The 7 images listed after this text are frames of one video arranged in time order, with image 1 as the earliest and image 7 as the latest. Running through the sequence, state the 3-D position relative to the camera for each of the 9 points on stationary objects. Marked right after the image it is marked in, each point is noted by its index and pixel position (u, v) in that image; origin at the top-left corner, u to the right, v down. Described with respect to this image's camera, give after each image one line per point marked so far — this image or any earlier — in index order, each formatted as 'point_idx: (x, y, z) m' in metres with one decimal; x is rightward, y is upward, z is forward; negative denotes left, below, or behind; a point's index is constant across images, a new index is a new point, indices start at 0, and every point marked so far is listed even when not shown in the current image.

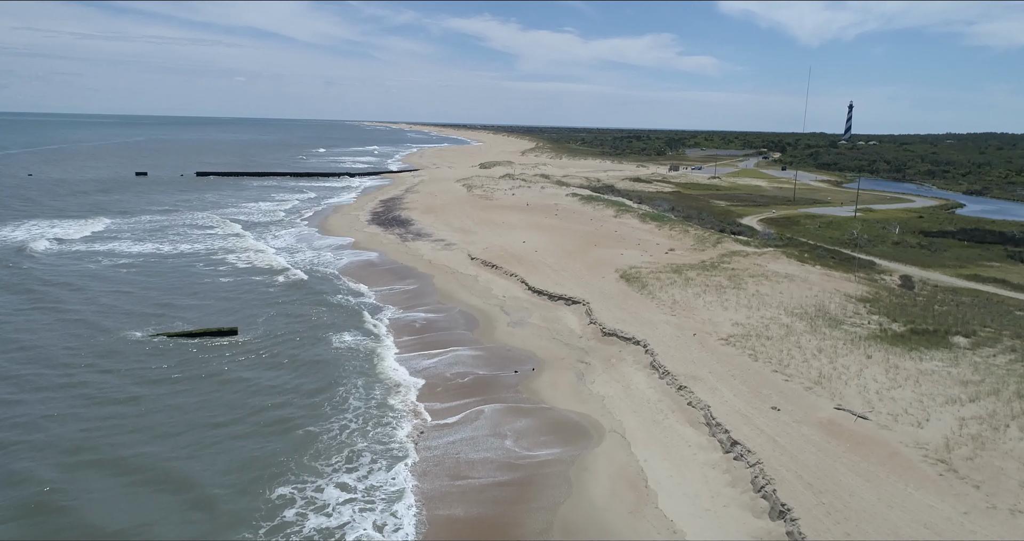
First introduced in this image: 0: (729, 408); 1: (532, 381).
0: (+3.3, -2.1, +10.9) m
1: (+0.4, -2.1, +13.4) m
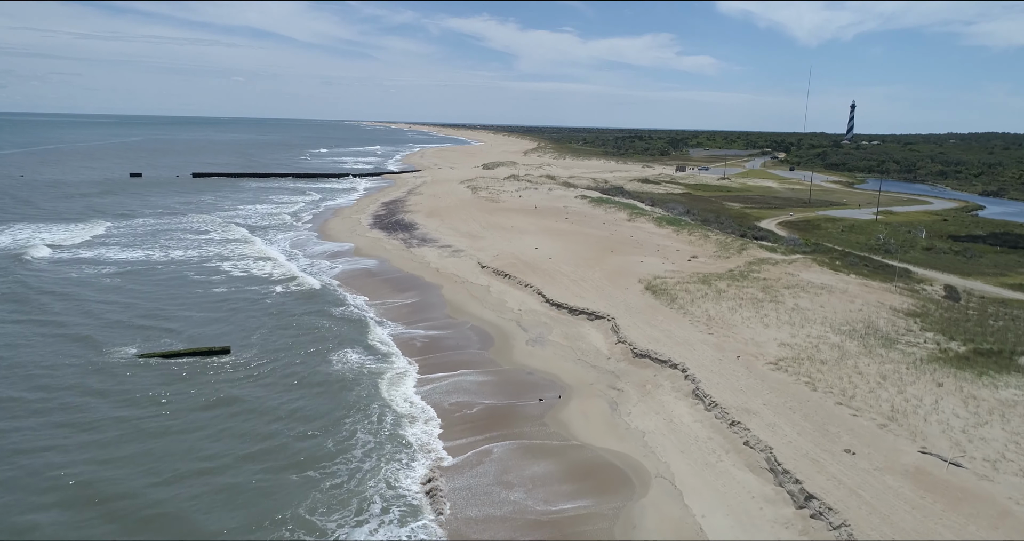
0: (+3.8, -2.4, +9.4) m
1: (+0.8, -2.4, +11.9) m
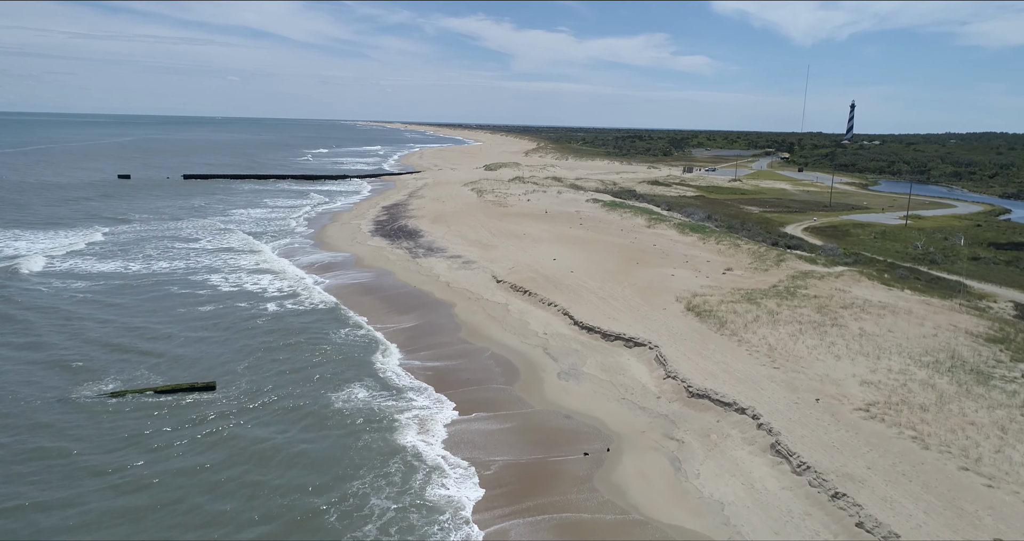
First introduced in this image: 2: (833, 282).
0: (+4.3, -2.8, +7.4) m
1: (+1.4, -2.8, +9.9) m
2: (+8.6, -0.3, +19.1) m
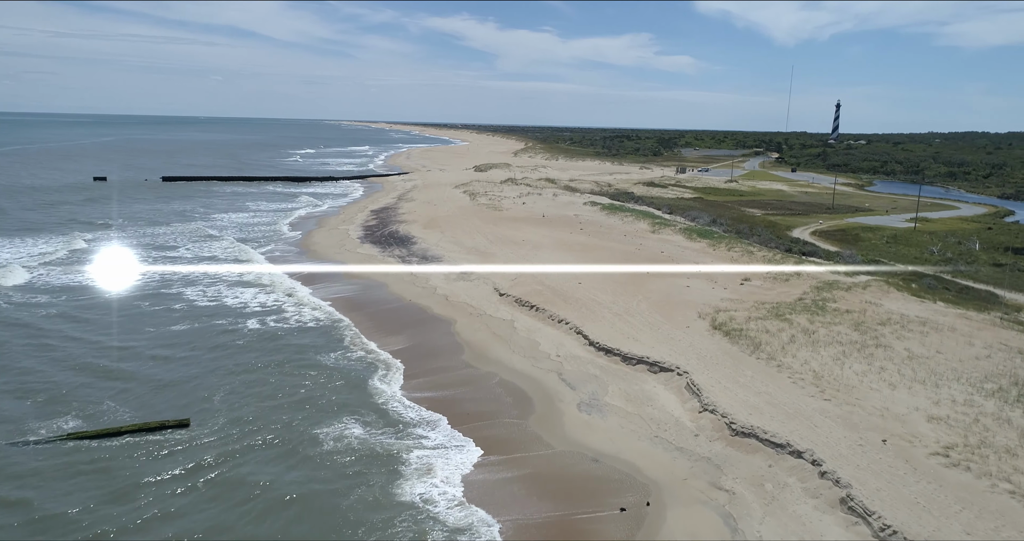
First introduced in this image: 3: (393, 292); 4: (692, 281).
0: (+4.7, -3.1, +6.0) m
1: (+1.7, -3.1, +8.4) m
2: (+8.7, -0.6, +17.8) m
3: (-3.3, -0.6, +19.8) m
4: (+5.0, -0.3, +19.5) m
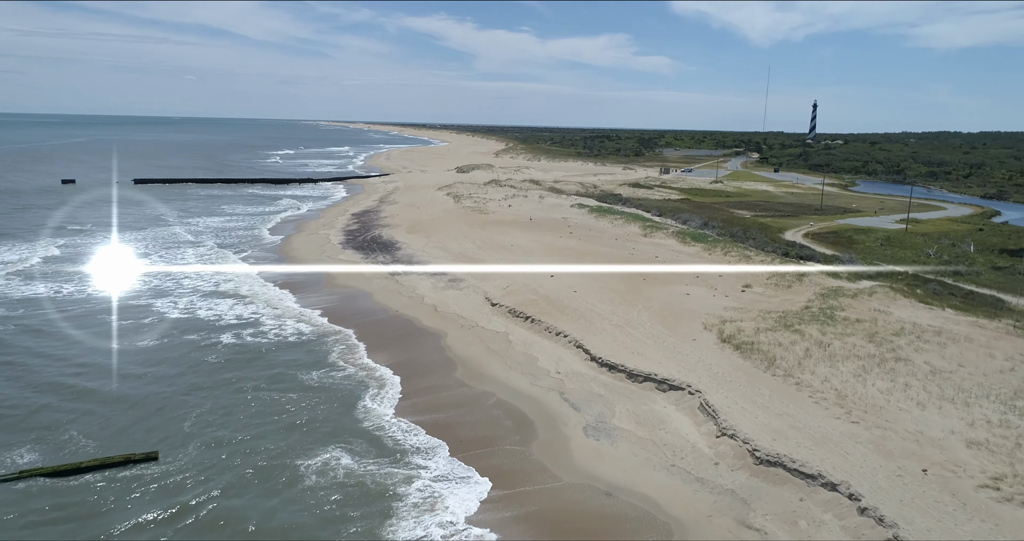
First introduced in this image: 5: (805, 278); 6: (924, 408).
0: (+4.9, -3.3, +5.2) m
1: (+1.8, -3.3, +7.6) m
2: (+8.6, -0.7, +17.1) m
3: (-3.5, -0.8, +18.8) m
4: (+4.7, -0.5, +18.7) m
5: (+8.1, -0.2, +19.6) m
6: (+6.1, -2.0, +10.5) m
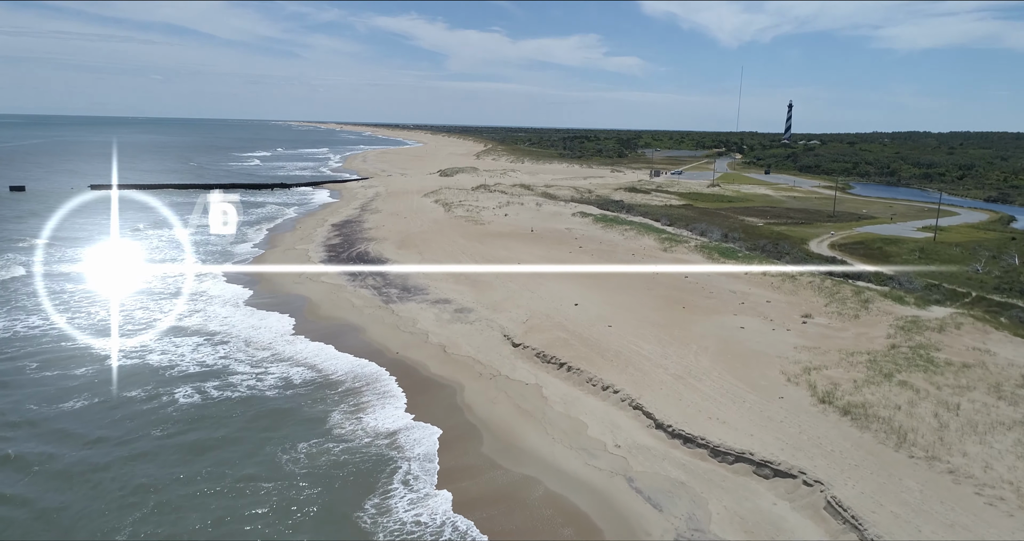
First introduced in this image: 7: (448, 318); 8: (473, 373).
0: (+5.9, -3.9, +2.4) m
1: (+2.7, -3.9, +4.7) m
2: (+9.1, -1.3, +14.5) m
3: (-3.1, -1.5, +15.7) m
4: (+5.2, -1.1, +15.9) m
5: (+8.5, -0.8, +17.0) m
6: (+6.8, -2.6, +7.7) m
7: (-1.5, -1.1, +16.7) m
8: (-0.7, -1.9, +13.3) m
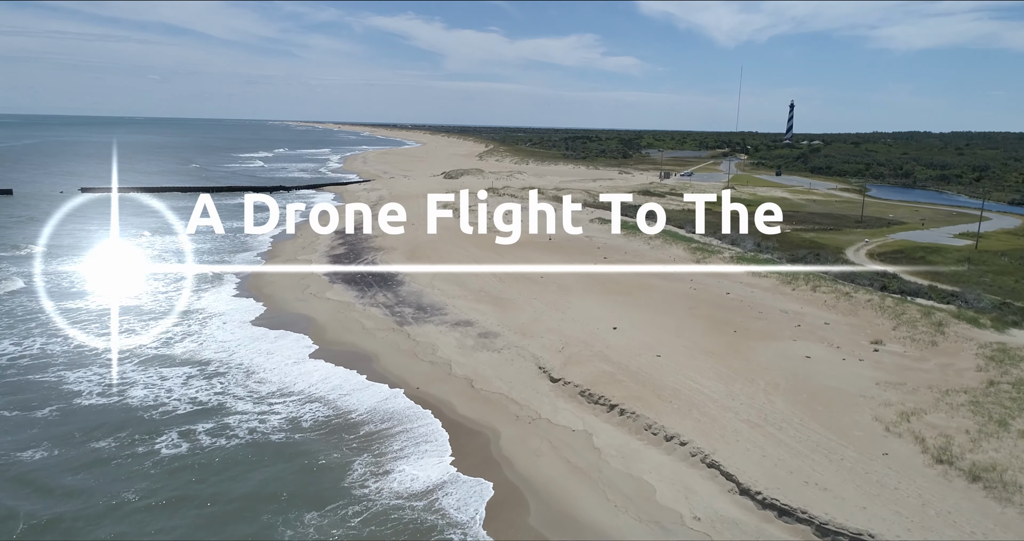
0: (+6.6, -4.3, +0.6) m
1: (+3.4, -4.3, +2.8) m
2: (+9.7, -1.7, +12.6) m
3: (-2.4, -1.9, +13.8) m
4: (+5.9, -1.5, +14.1) m
5: (+9.2, -1.2, +15.1) m
6: (+7.5, -3.0, +5.9) m
7: (-0.9, -1.5, +14.8) m
8: (-0.1, -2.3, +11.5) m
